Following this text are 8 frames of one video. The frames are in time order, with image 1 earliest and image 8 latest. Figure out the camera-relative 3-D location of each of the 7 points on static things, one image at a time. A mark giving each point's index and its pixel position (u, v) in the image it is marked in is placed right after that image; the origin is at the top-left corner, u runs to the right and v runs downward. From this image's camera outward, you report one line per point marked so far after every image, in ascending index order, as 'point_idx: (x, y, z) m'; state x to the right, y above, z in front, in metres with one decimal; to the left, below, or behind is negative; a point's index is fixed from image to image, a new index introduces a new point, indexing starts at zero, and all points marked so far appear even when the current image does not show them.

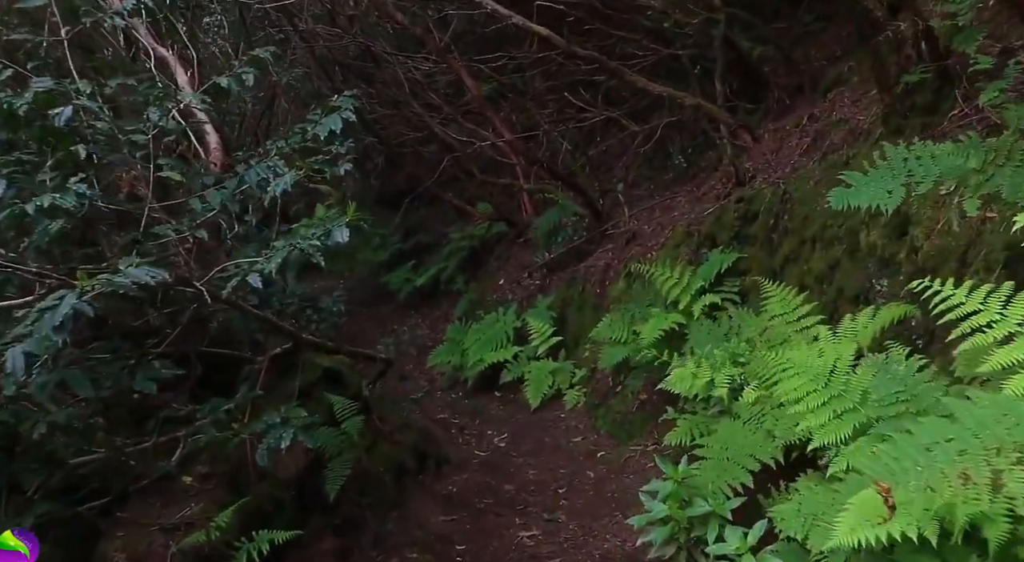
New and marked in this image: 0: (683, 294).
0: (+1.3, -0.1, +6.7) m
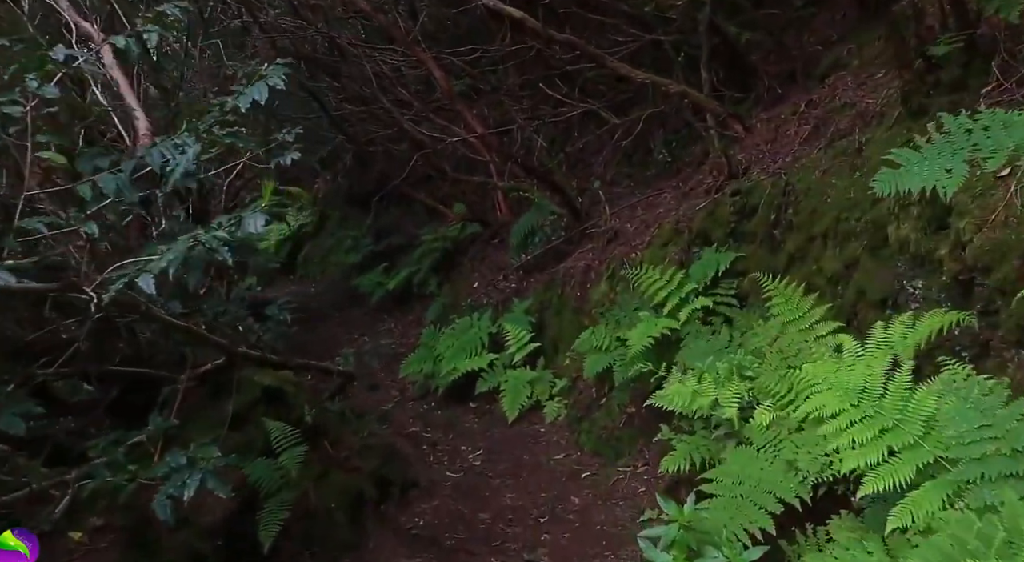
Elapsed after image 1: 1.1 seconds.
0: (+1.1, -0.1, +6.1) m
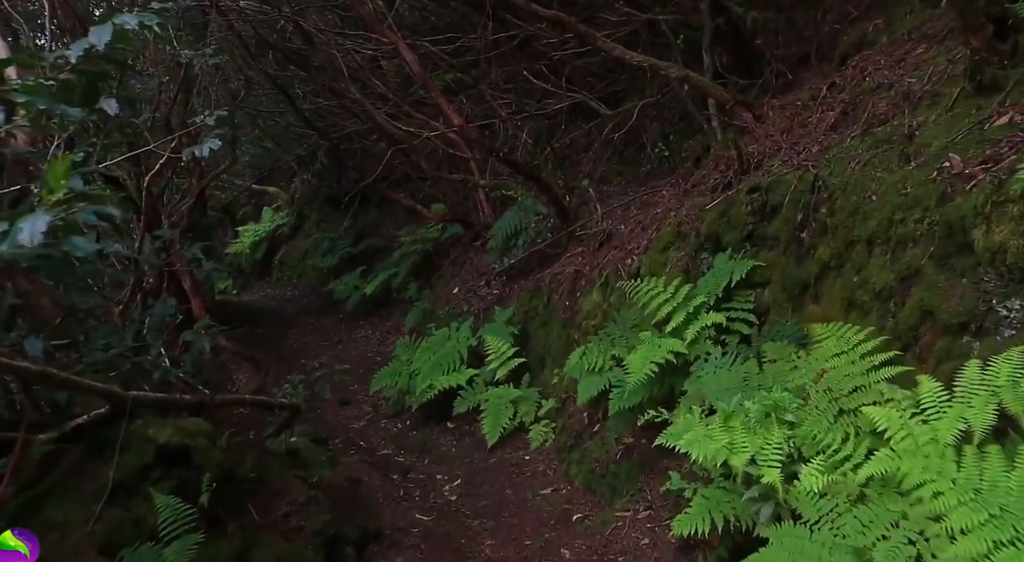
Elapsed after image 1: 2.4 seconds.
0: (+1.0, -0.2, +5.2) m
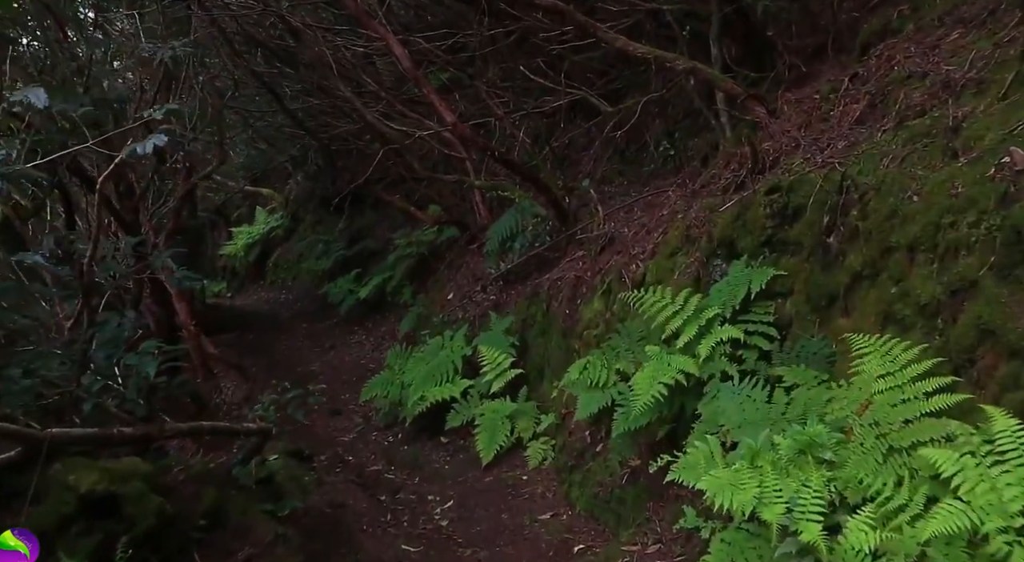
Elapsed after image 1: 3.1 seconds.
0: (+0.9, -0.3, +4.7) m
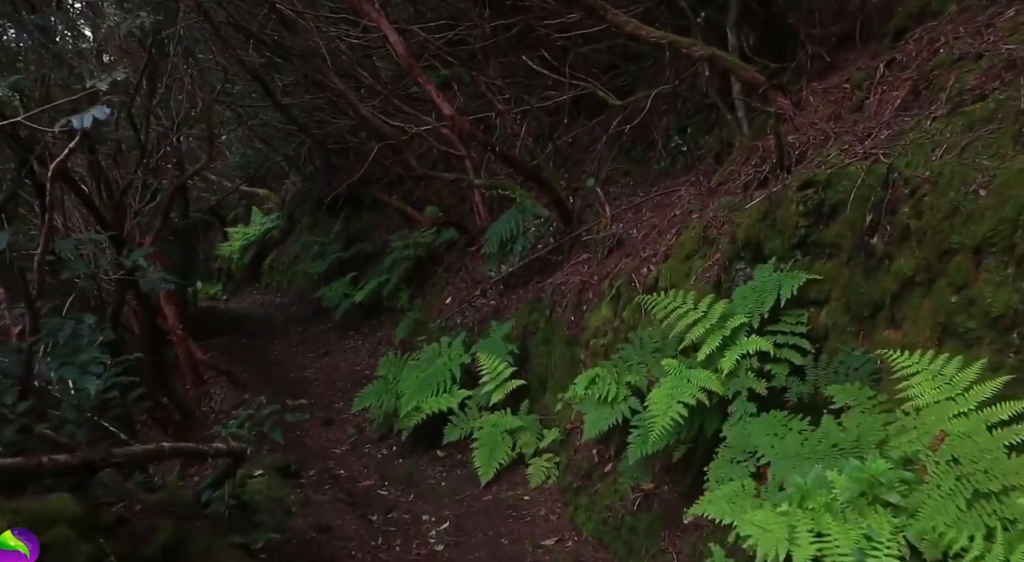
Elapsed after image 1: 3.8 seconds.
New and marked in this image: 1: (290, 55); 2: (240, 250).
0: (+0.9, -0.3, +4.2) m
1: (-2.8, +2.9, +11.5) m
2: (-5.1, +0.6, +16.8) m
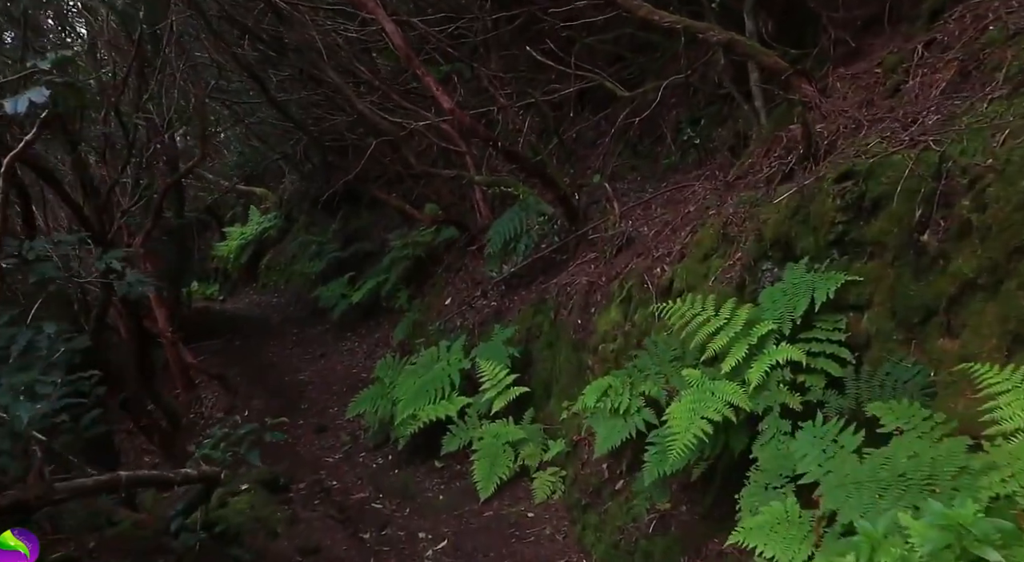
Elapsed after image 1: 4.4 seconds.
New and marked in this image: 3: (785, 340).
0: (+1.0, -0.3, +3.8) m
1: (-2.8, +2.9, +11.0) m
2: (-5.1, +0.6, +16.3) m
3: (+1.2, -0.2, +3.8) m
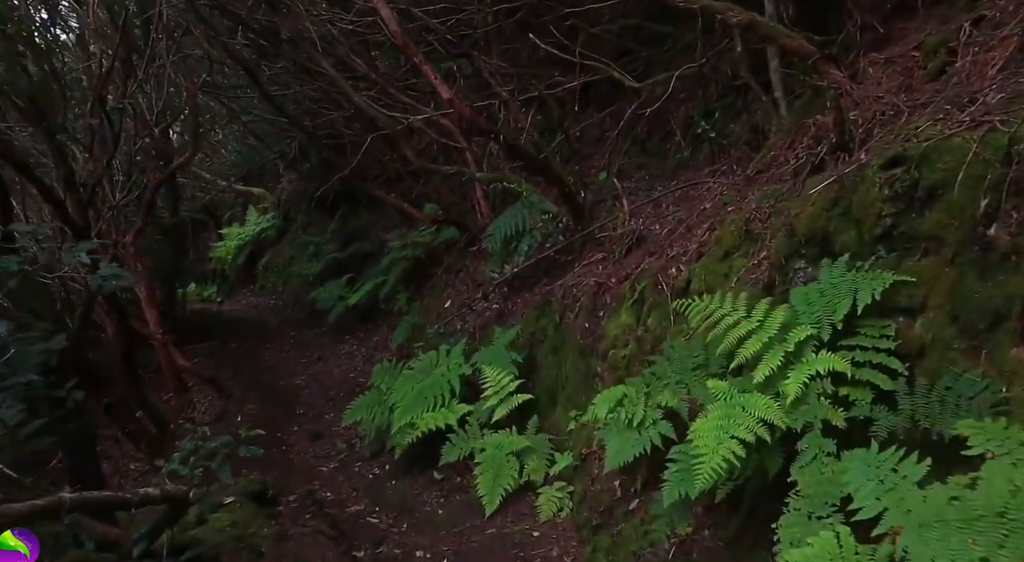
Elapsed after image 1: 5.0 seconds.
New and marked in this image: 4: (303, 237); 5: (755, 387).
0: (+1.0, -0.3, +3.4) m
1: (-2.8, +2.9, +10.7) m
2: (-5.0, +0.6, +15.9) m
3: (+1.2, -0.3, +3.4) m
4: (-3.4, +0.7, +14.4) m
5: (+0.9, -0.4, +3.5) m
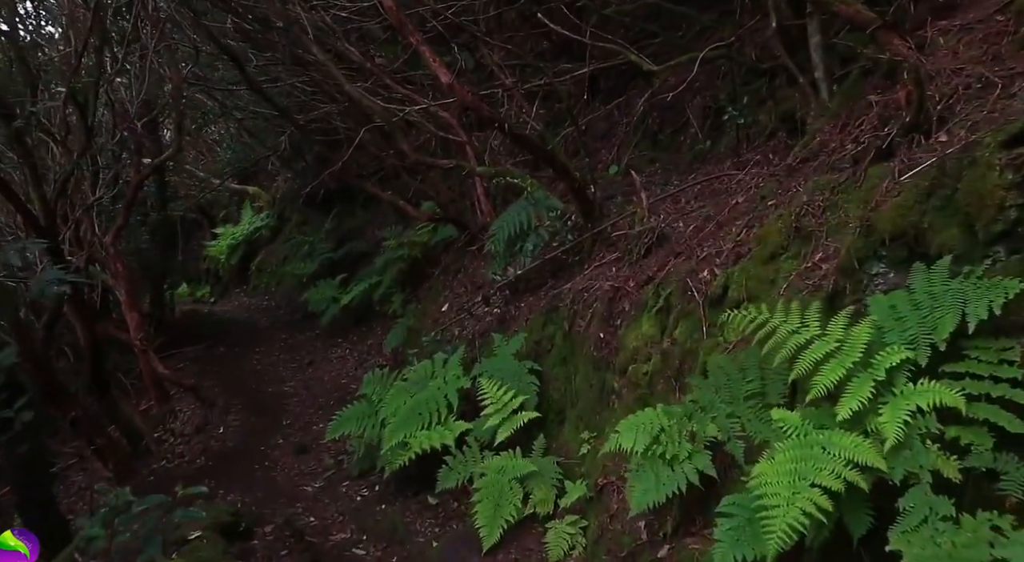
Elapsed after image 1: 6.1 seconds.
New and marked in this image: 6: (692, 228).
0: (+1.0, -0.3, +2.7) m
1: (-2.7, +2.8, +9.9) m
2: (-5.0, +0.5, +15.2) m
3: (+1.2, -0.3, +2.7) m
4: (-3.4, +0.7, +13.7) m
5: (+1.0, -0.4, +2.7) m
6: (+1.1, +0.3, +5.4) m
